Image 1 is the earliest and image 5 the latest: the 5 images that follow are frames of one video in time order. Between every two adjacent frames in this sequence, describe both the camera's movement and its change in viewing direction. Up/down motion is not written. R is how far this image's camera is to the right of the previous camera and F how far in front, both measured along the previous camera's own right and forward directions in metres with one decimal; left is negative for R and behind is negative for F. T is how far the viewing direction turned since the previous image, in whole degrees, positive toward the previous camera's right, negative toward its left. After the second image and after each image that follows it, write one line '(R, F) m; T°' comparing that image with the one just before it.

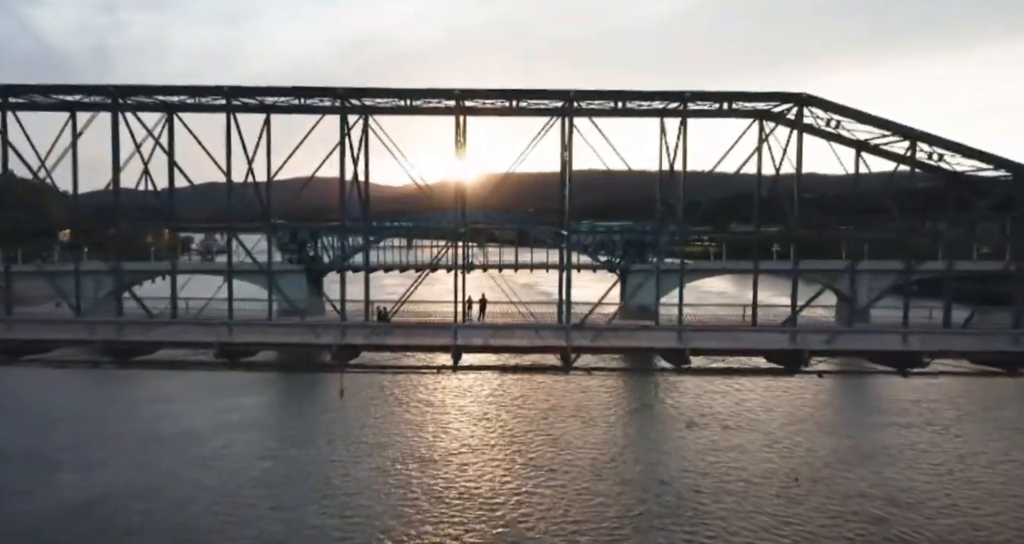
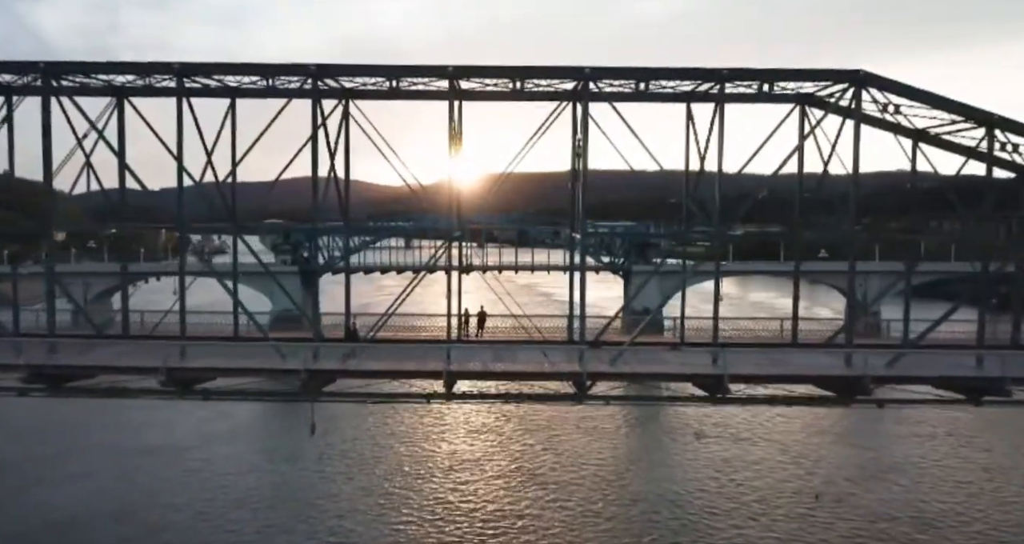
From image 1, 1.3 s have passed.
(0.0, +1.4) m; 0°
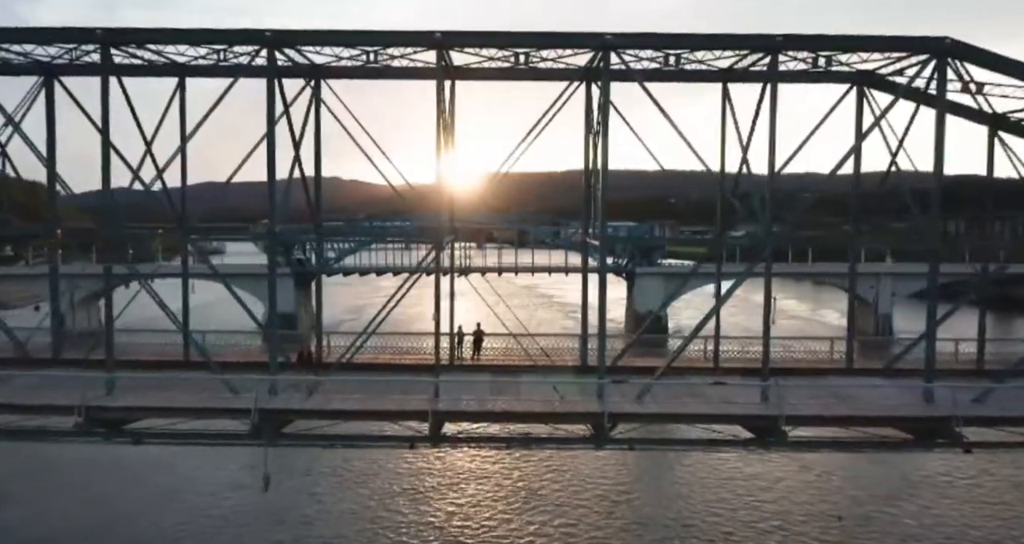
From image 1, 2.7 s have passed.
(0.0, +1.4) m; 0°
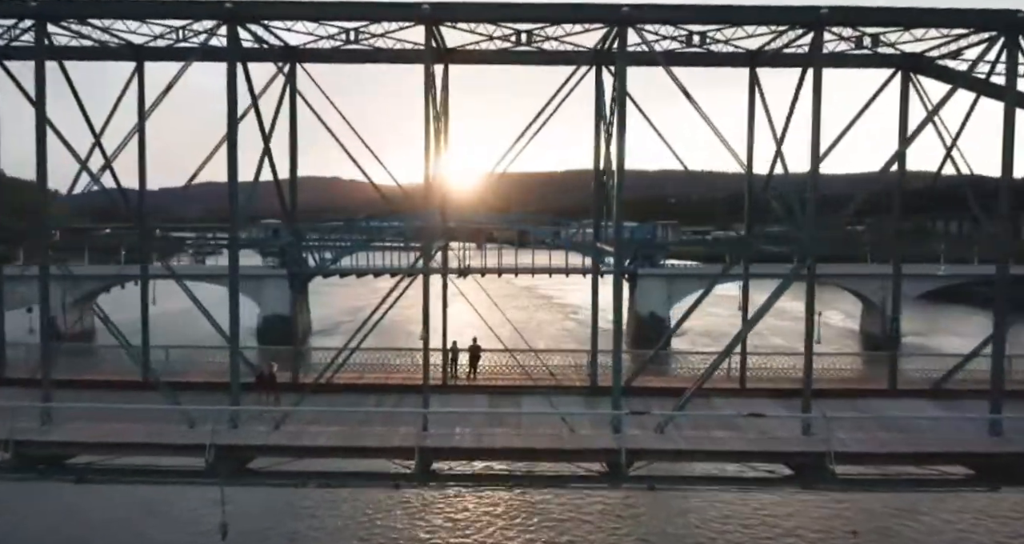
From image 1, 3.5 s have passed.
(0.0, +0.9) m; 0°
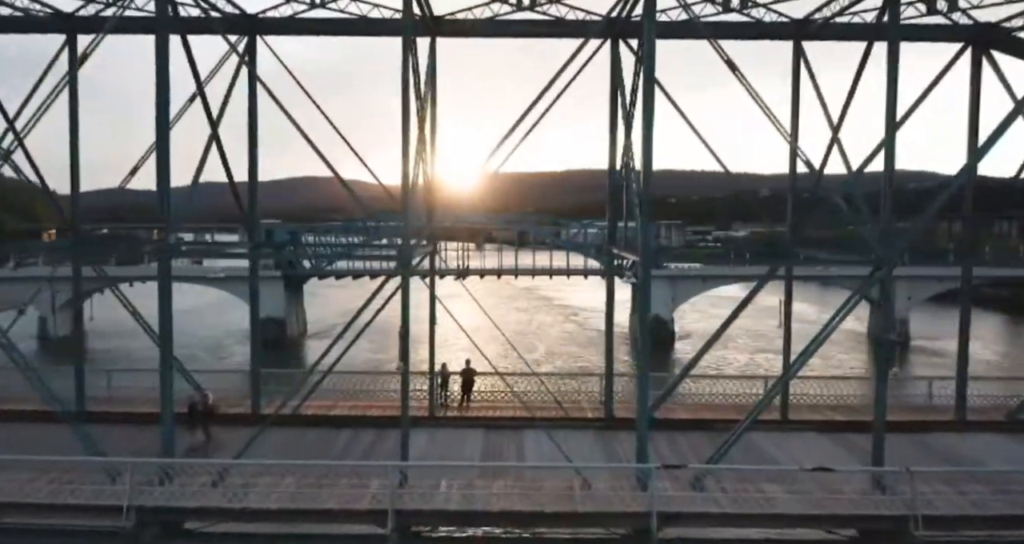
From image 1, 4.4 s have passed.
(0.0, +1.0) m; 0°
